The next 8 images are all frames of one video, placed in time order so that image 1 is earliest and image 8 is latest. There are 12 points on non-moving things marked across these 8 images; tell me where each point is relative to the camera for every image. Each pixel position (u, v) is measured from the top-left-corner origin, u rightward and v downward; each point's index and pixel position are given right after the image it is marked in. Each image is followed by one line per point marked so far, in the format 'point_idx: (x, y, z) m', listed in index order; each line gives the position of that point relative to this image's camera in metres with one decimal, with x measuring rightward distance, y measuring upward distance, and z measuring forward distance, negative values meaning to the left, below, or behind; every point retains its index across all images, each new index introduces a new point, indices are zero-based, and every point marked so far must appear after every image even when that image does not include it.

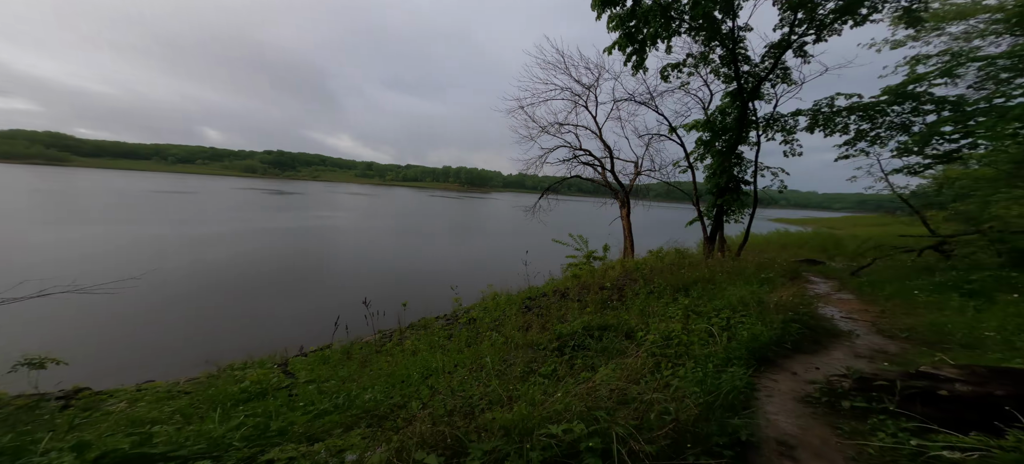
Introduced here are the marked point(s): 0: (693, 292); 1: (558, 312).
0: (+3.4, -1.2, +7.3) m
1: (+0.8, -1.7, +7.7) m
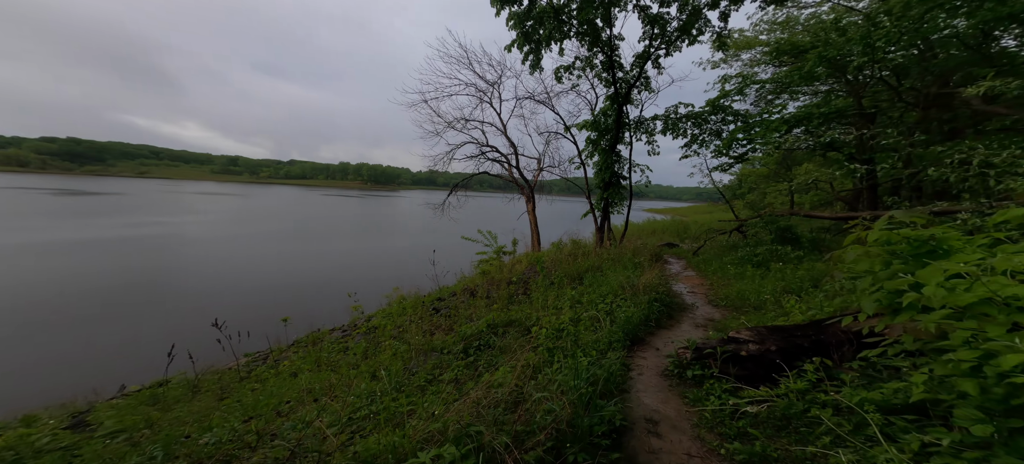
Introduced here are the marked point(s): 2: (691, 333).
0: (+1.4, -1.0, +7.8) m
1: (-1.1, -1.6, +7.6) m
2: (+2.5, -1.4, +5.0) m
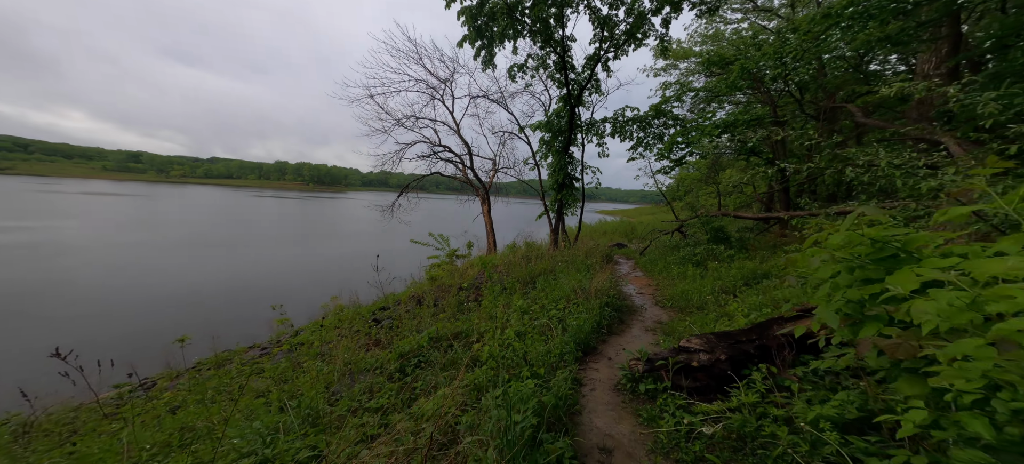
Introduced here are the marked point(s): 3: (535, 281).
0: (+0.4, -1.1, +7.4) m
1: (-2.1, -1.7, +6.9) m
2: (+1.7, -1.4, +4.8) m
3: (+0.5, -1.0, +7.5) m
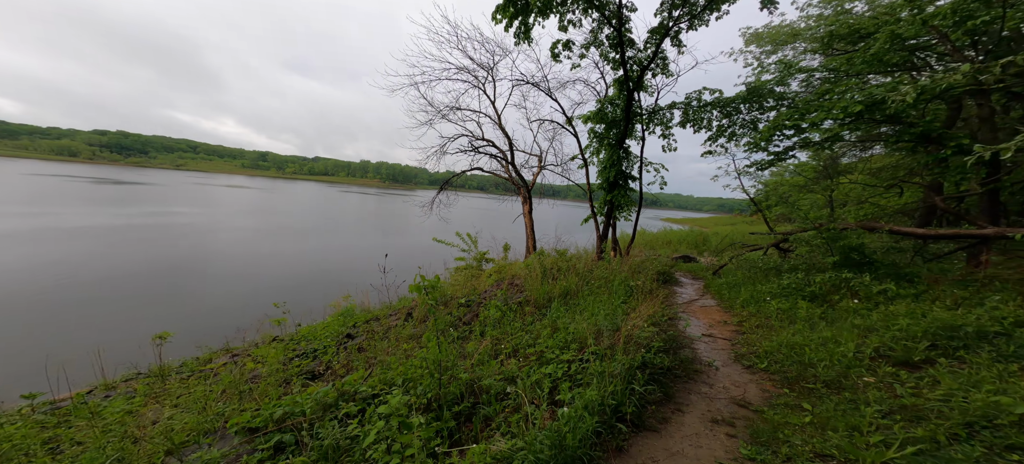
0: (+0.4, -1.1, +5.3) m
1: (-2.2, -1.6, +5.2) m
2: (+1.3, -1.5, +2.5) m
3: (+0.6, -1.1, +5.4) m
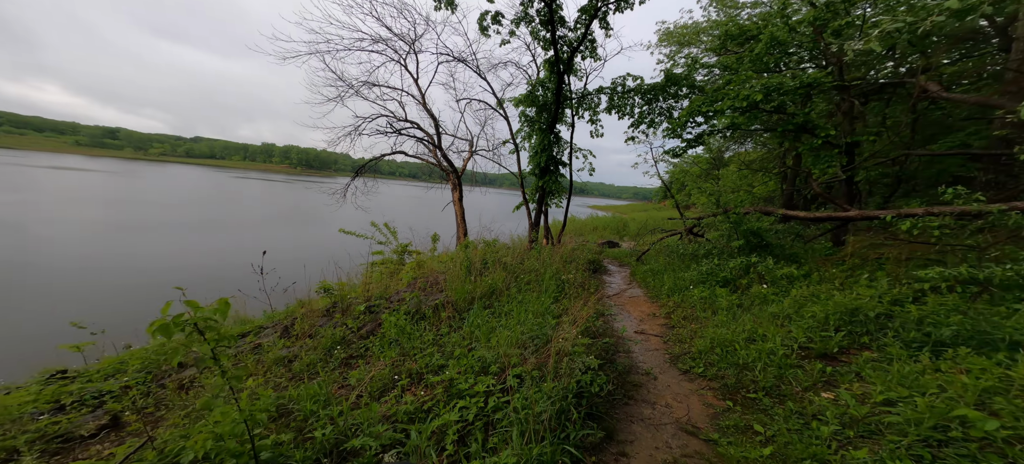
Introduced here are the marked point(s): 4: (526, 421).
0: (-0.6, -1.0, +4.4) m
1: (-3.2, -1.5, +3.9) m
2: (+0.7, -1.4, +1.8) m
3: (-0.5, -1.0, +4.5) m
4: (+0.1, -1.1, +2.3) m
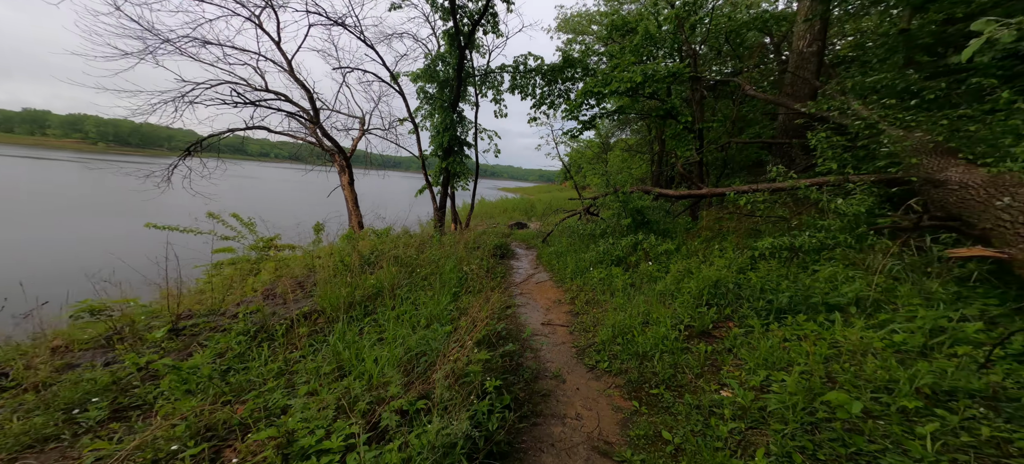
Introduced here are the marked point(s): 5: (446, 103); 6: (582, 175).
0: (-1.7, -0.9, +3.5) m
1: (-4.1, -1.6, +2.5) m
2: (+0.2, -1.4, +1.3) m
3: (-1.6, -0.9, +3.7) m
4: (-0.5, -1.1, +1.6) m
5: (-2.1, +4.1, +11.4) m
6: (+2.3, +1.8, +11.3) m
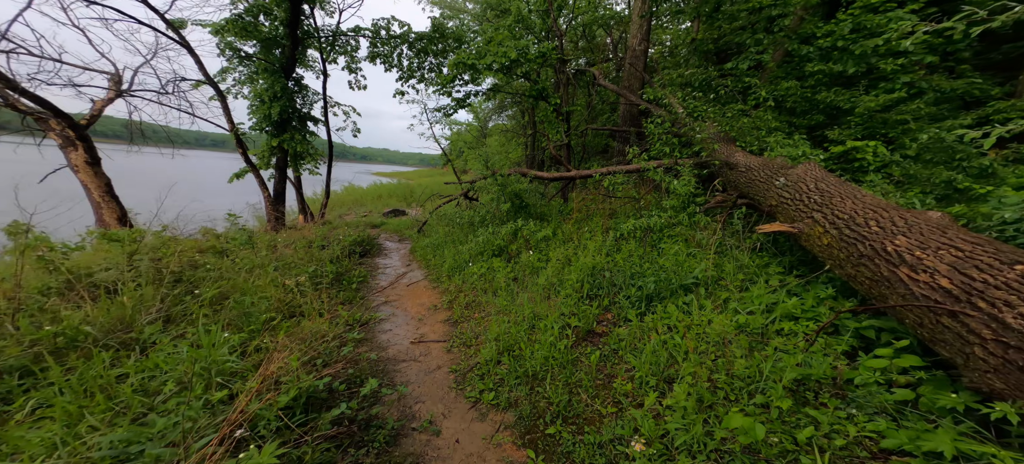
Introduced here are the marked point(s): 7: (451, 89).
0: (-2.7, -1.0, +2.0) m
1: (-4.5, -1.8, +0.3) m
2: (-0.1, -1.4, +0.5) m
3: (-2.6, -0.9, +2.1) m
4: (-0.9, -1.2, +0.5) m
5: (-5.7, +4.3, +9.0) m
6: (-1.4, +2.2, +10.4) m
7: (-1.3, +3.4, +8.4) m
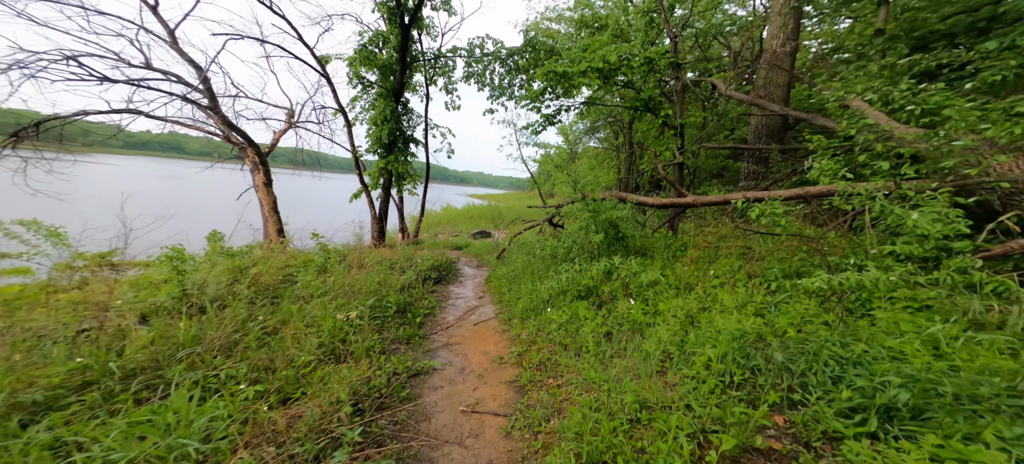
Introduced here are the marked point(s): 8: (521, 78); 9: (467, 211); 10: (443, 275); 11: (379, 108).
0: (-2.4, -1.1, +1.7) m
1: (-4.6, -1.8, +0.4) m
2: (-0.2, -1.6, -0.4) m
3: (-2.3, -1.1, +1.8) m
4: (-1.0, -1.2, -0.2) m
5: (-3.4, +3.8, +9.5) m
6: (+1.0, +1.4, +9.7) m
7: (+0.7, +2.8, +7.8) m
8: (+0.3, +4.1, +9.2) m
9: (-2.0, +0.9, +17.5) m
10: (-1.3, -0.8, +6.5) m
11: (-3.5, +3.4, +9.4) m
